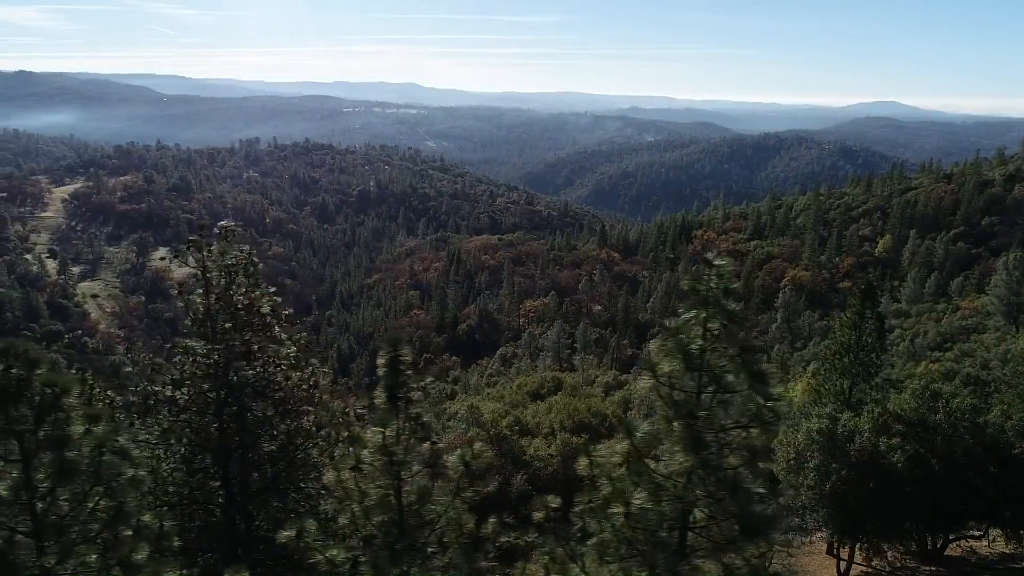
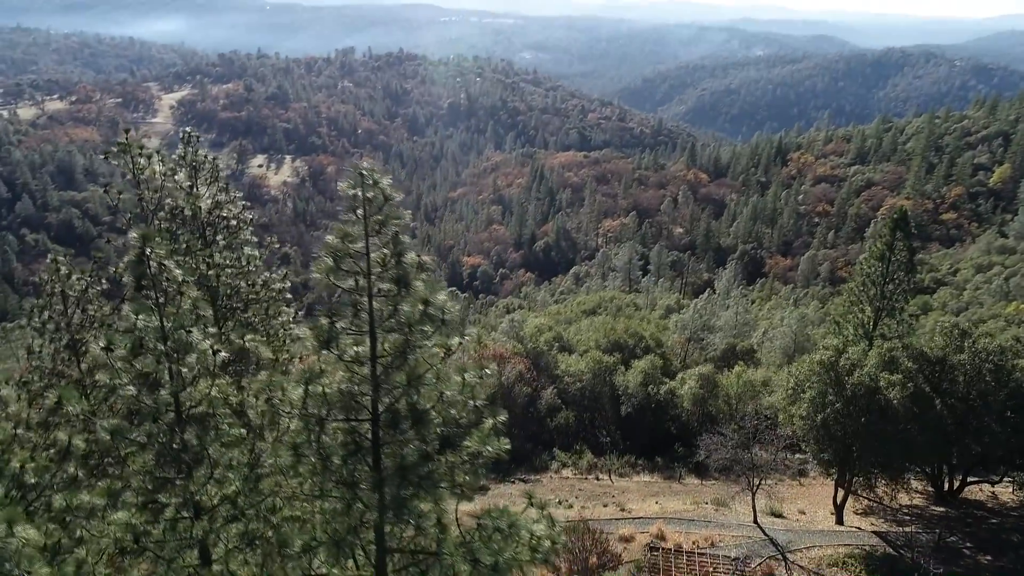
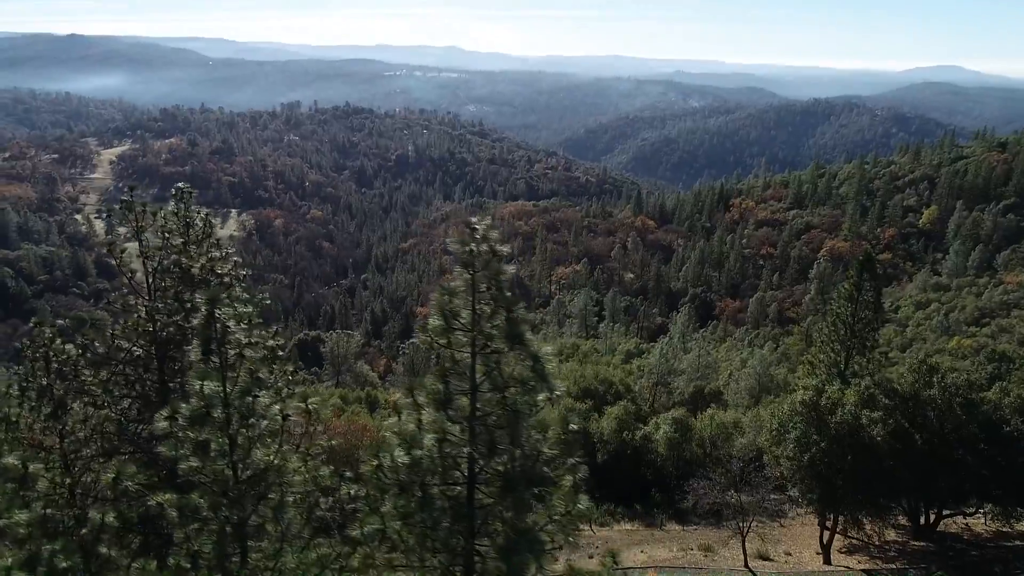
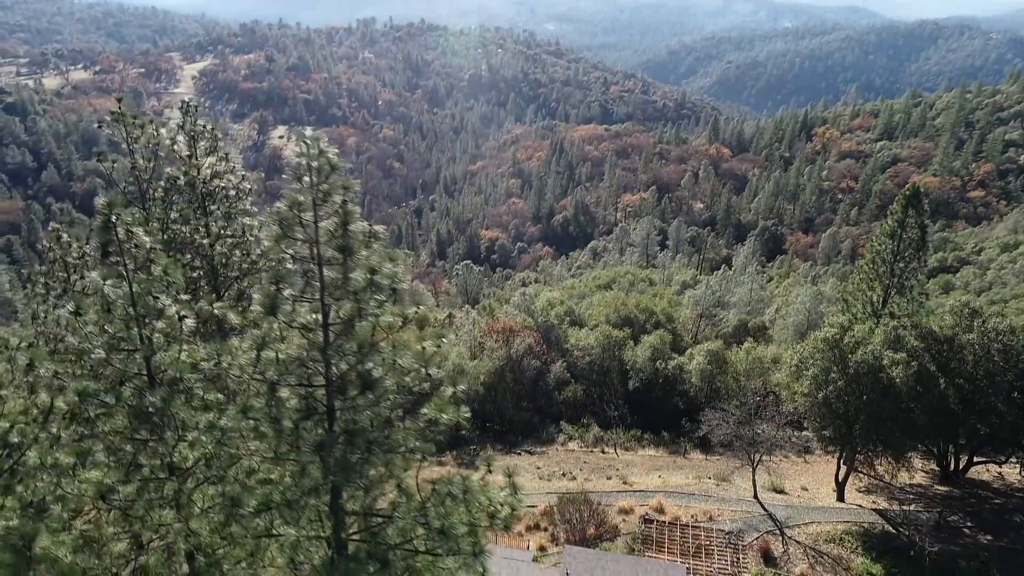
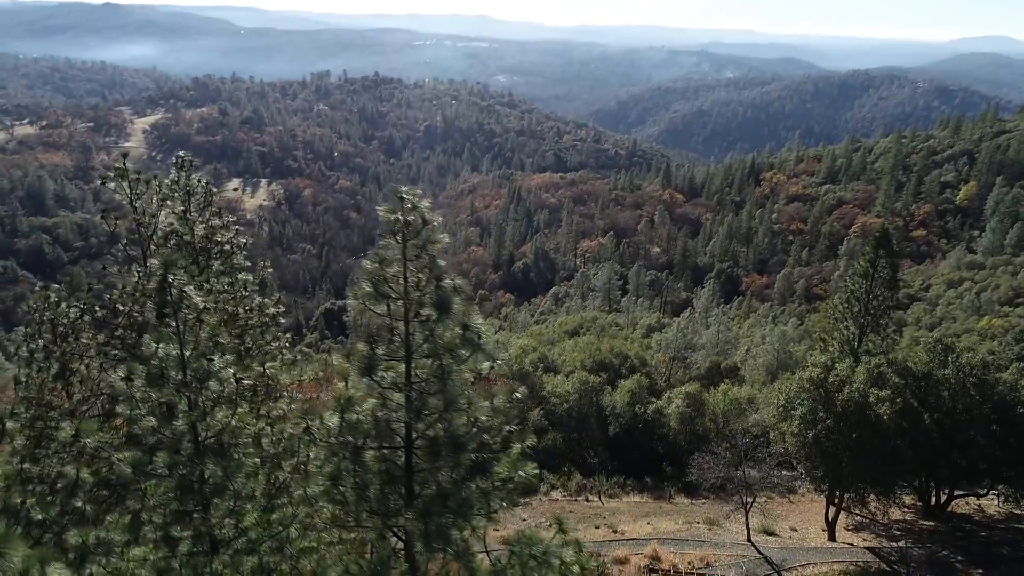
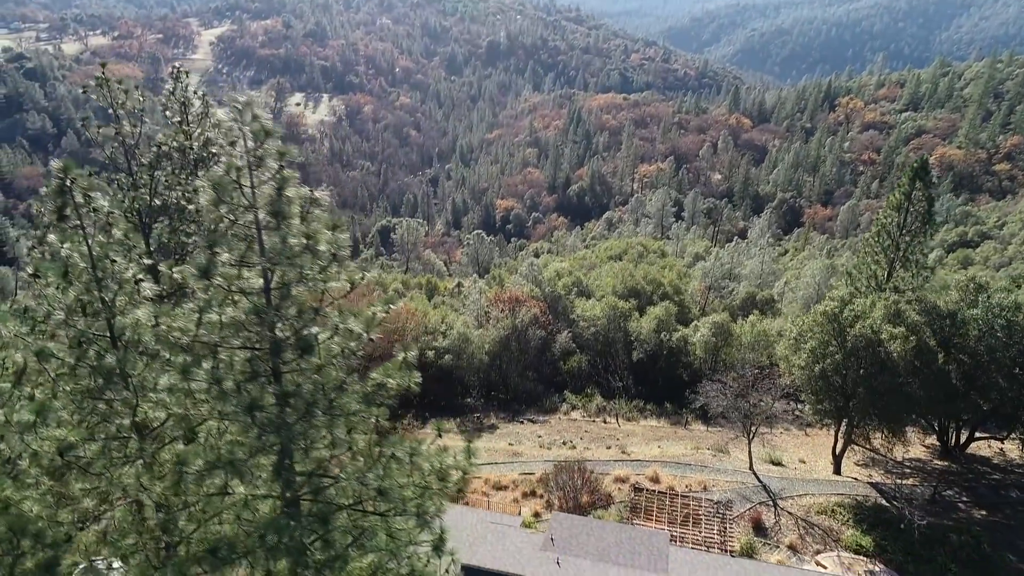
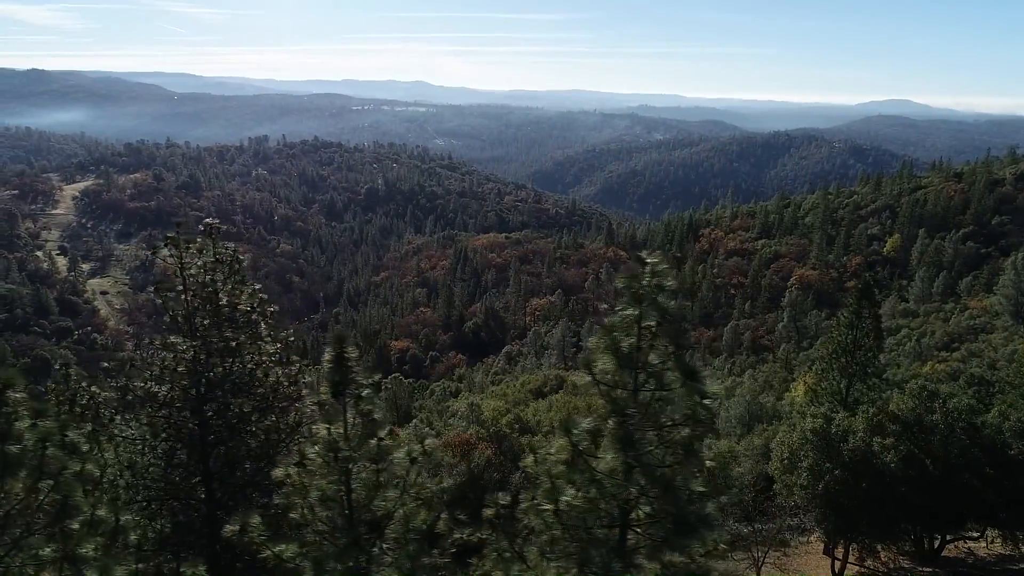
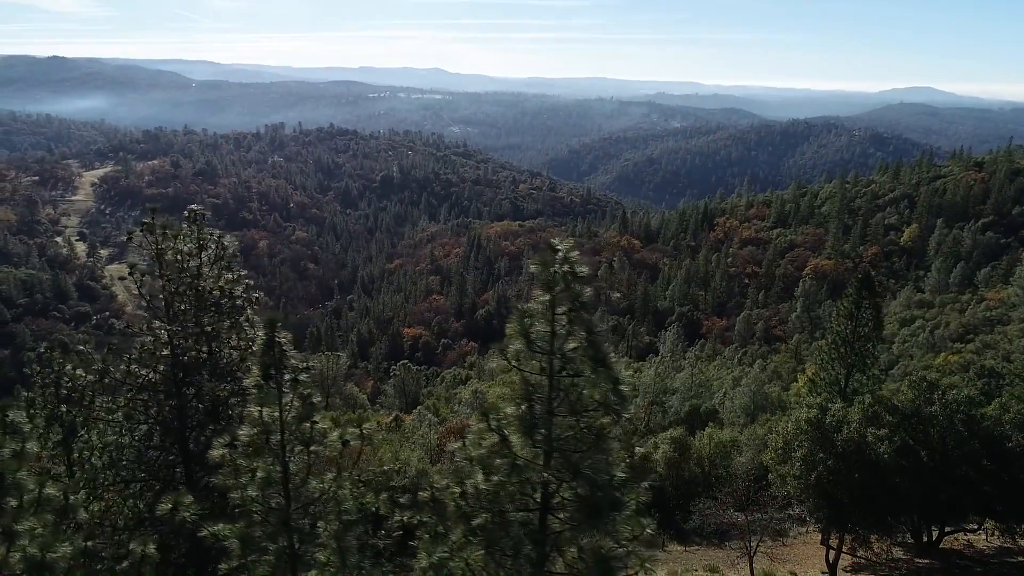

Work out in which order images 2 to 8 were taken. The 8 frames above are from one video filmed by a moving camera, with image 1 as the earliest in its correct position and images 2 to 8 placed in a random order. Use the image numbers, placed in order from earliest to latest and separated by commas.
7, 8, 3, 5, 2, 4, 6
